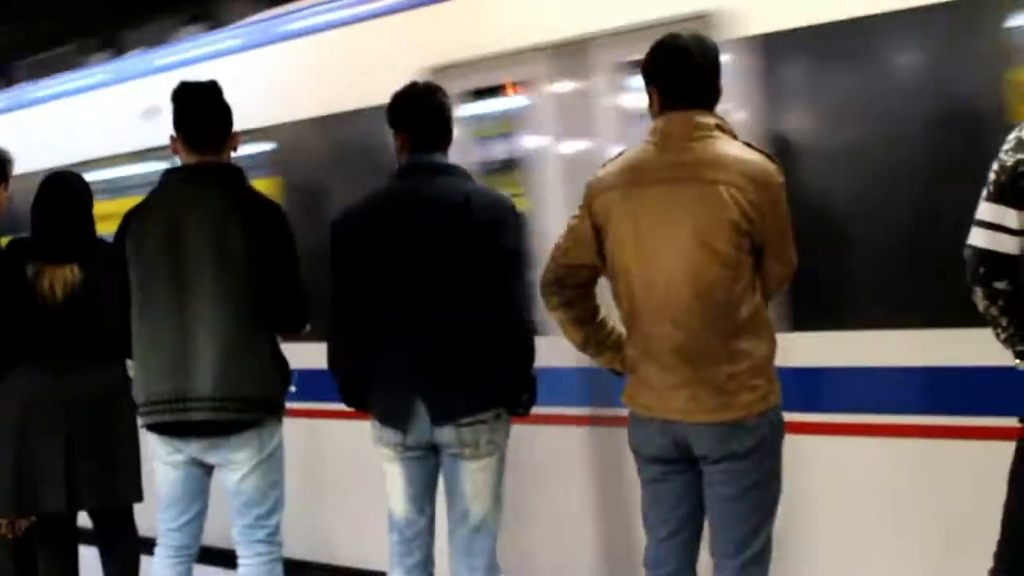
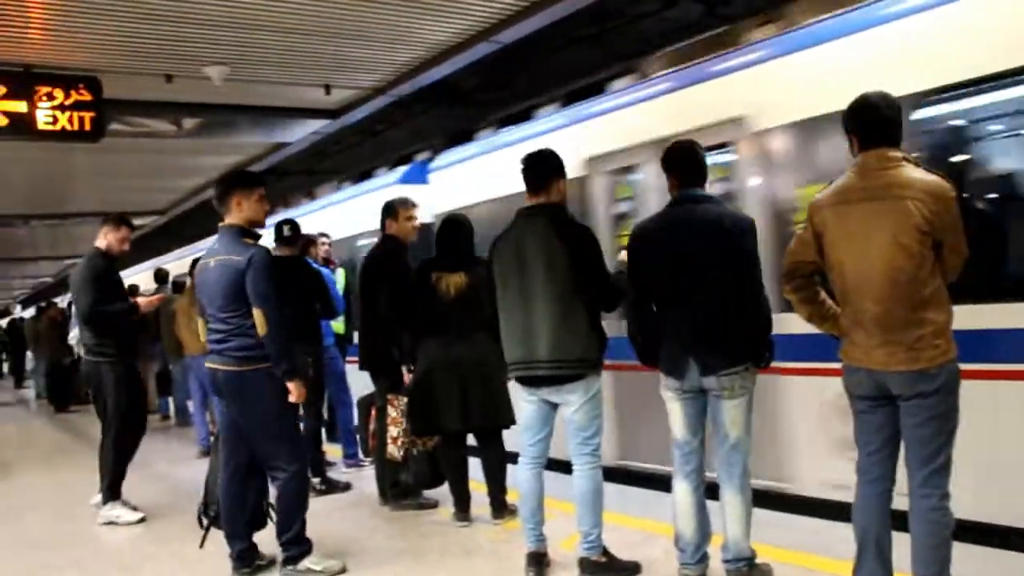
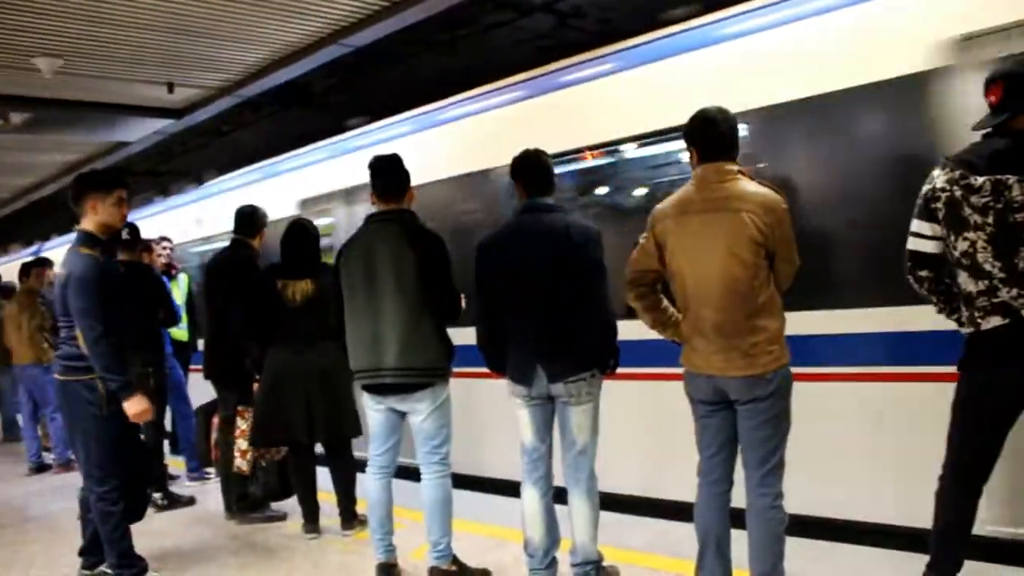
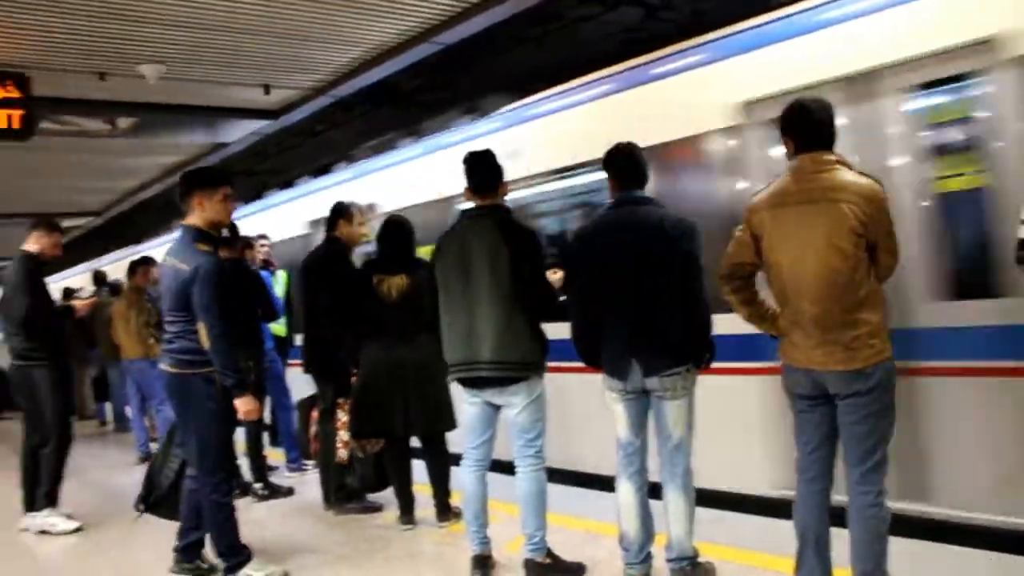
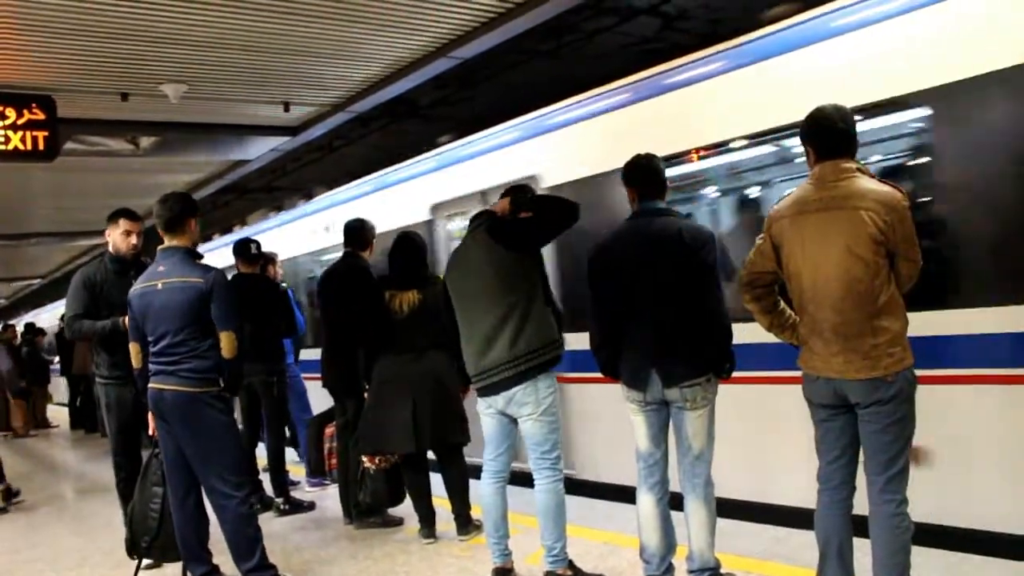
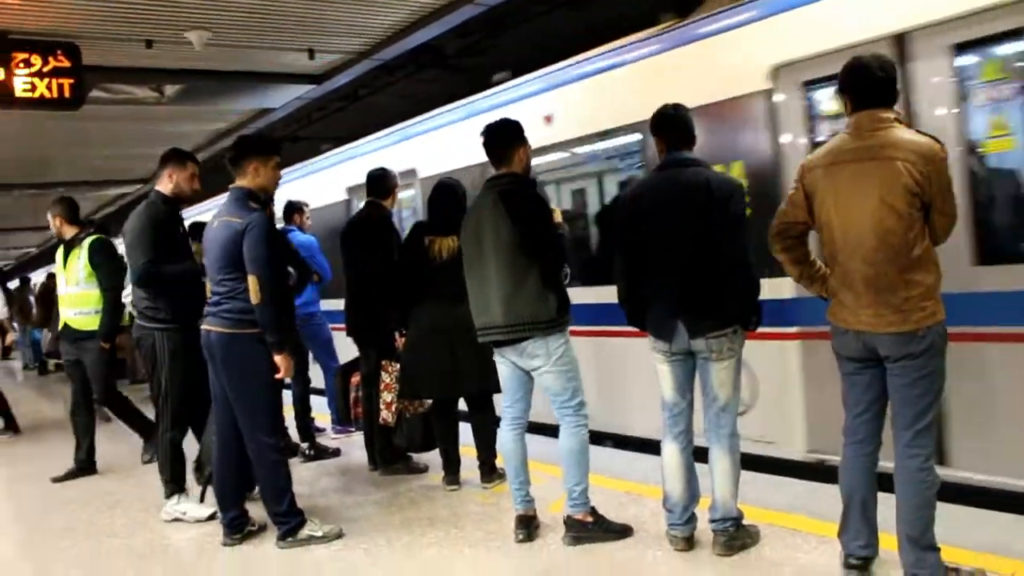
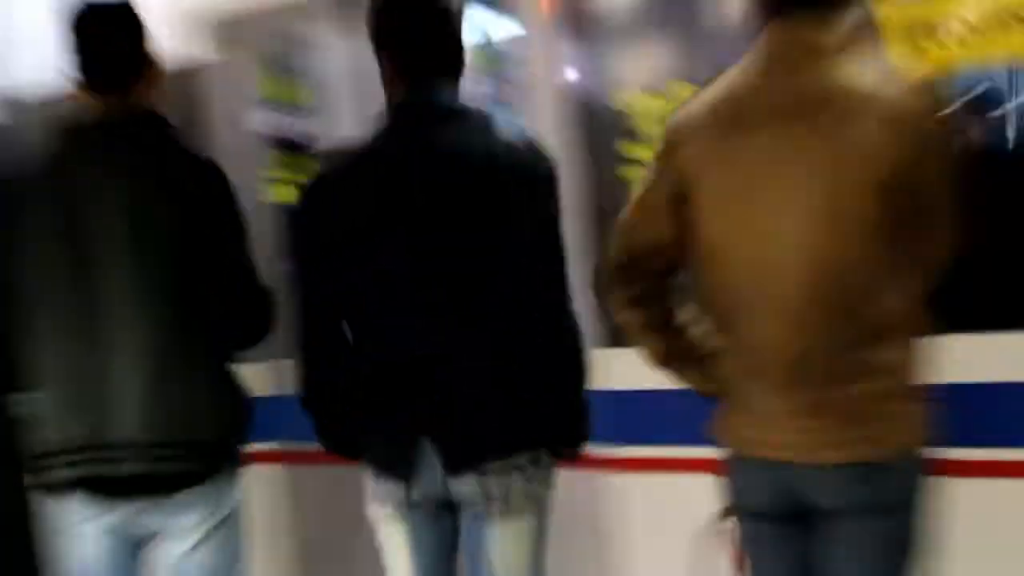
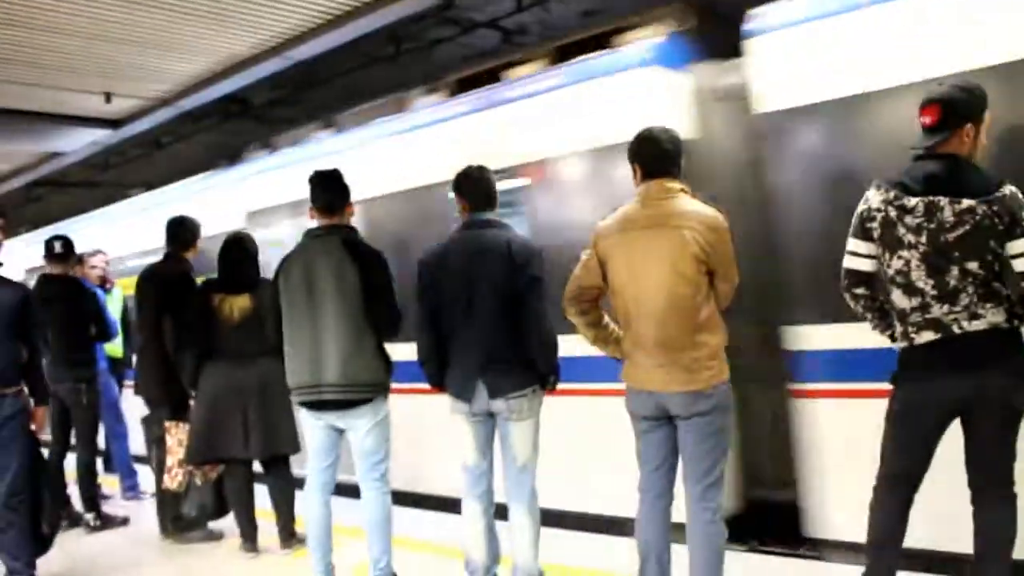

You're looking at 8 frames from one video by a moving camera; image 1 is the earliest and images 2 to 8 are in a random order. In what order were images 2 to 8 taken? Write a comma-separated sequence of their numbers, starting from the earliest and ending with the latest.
7, 8, 3, 4, 2, 5, 6
